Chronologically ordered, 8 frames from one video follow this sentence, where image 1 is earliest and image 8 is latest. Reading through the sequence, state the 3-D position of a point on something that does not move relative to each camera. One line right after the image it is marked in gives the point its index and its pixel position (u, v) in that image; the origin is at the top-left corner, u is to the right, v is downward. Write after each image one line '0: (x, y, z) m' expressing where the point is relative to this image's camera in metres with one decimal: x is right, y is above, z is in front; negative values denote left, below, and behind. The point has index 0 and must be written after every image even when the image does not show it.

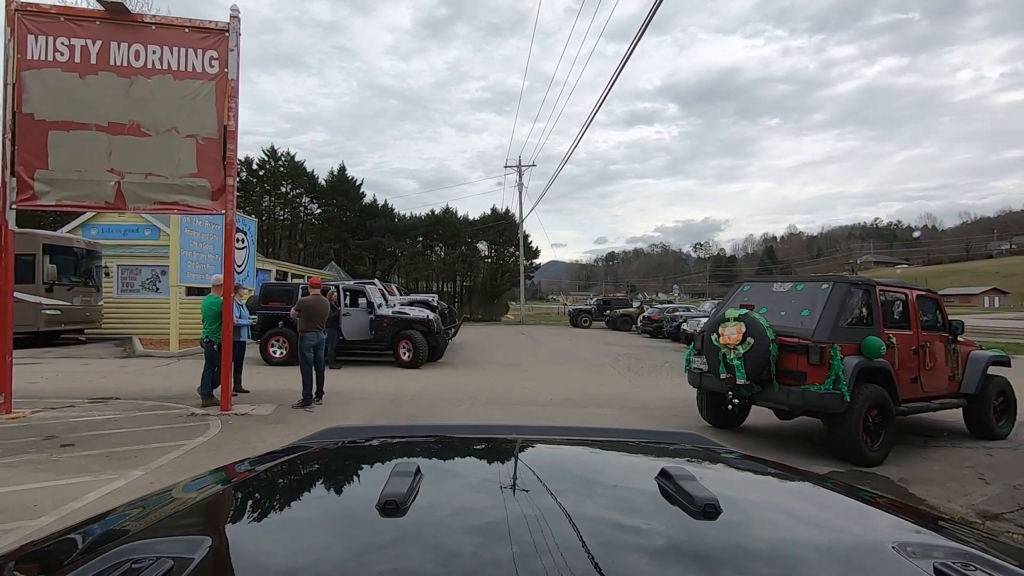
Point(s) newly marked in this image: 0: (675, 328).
0: (+5.9, -1.3, +17.6) m
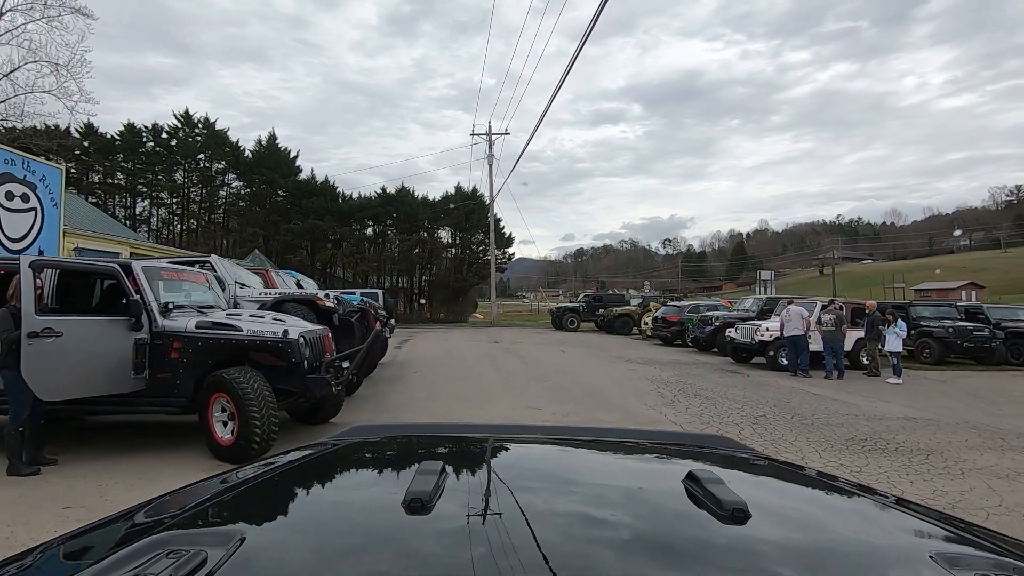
0: (+5.1, -1.1, +16.3) m
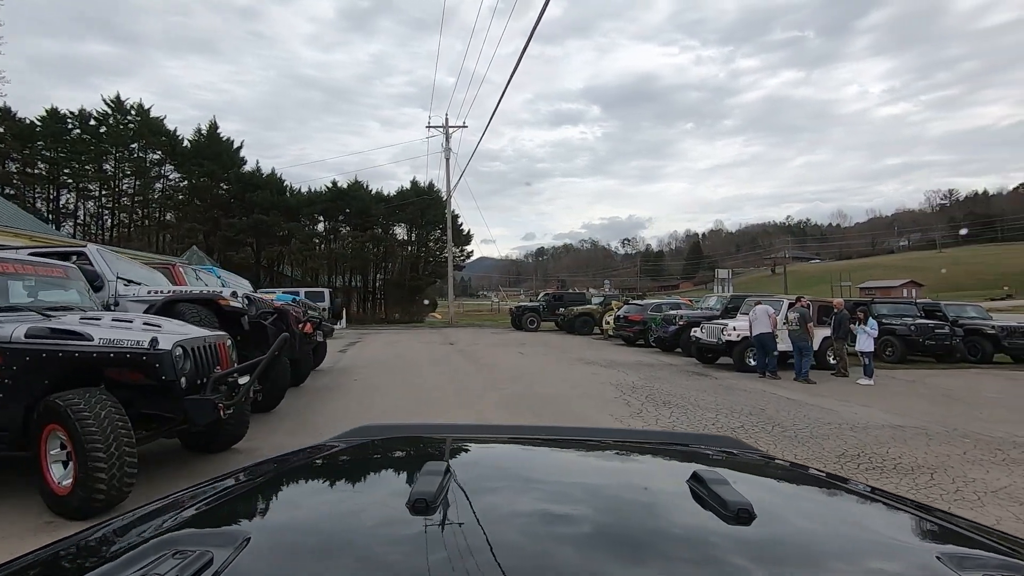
0: (+4.0, -1.1, +16.4) m
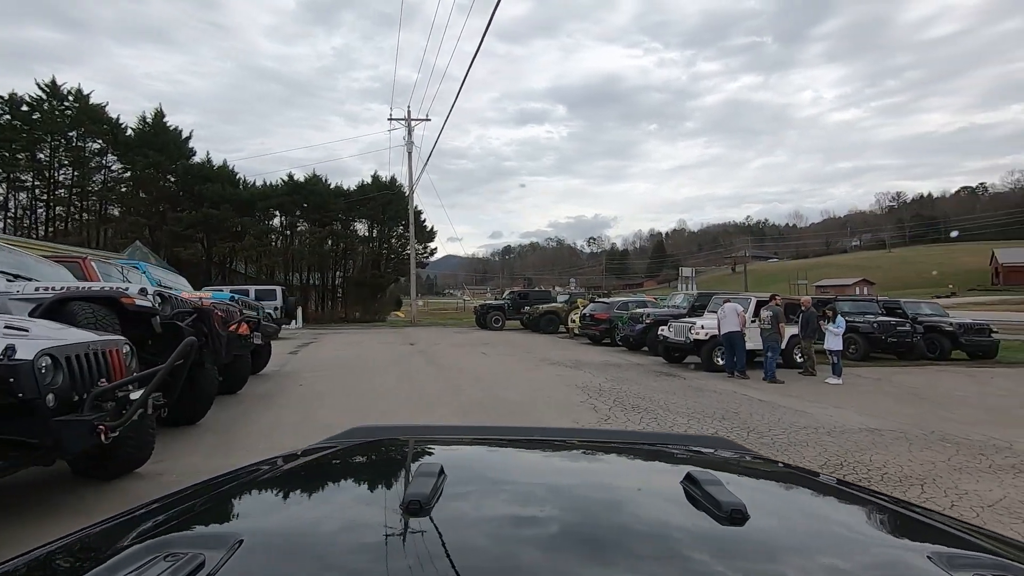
0: (+3.1, -1.1, +16.5) m
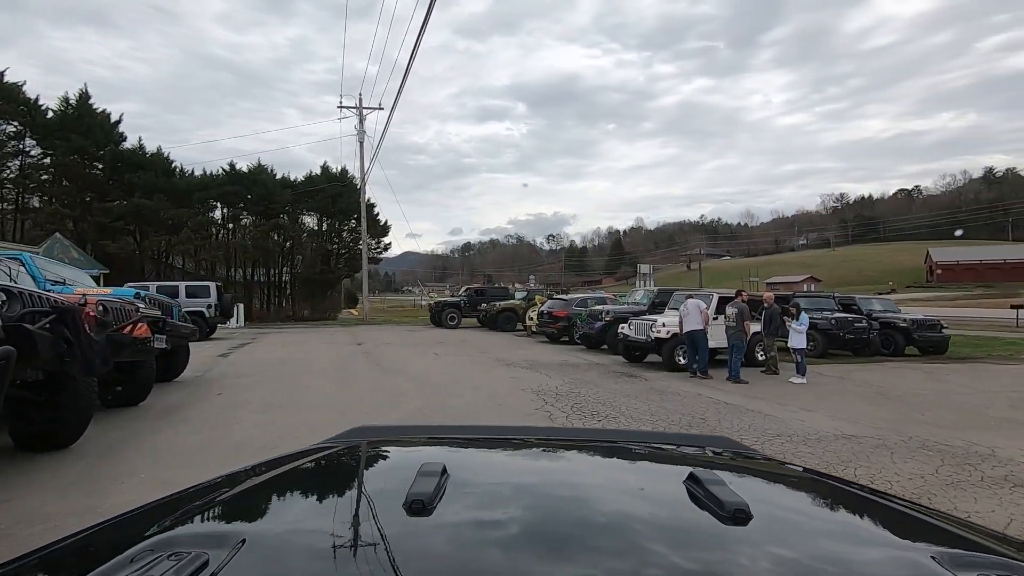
0: (+2.0, -1.0, +16.4) m
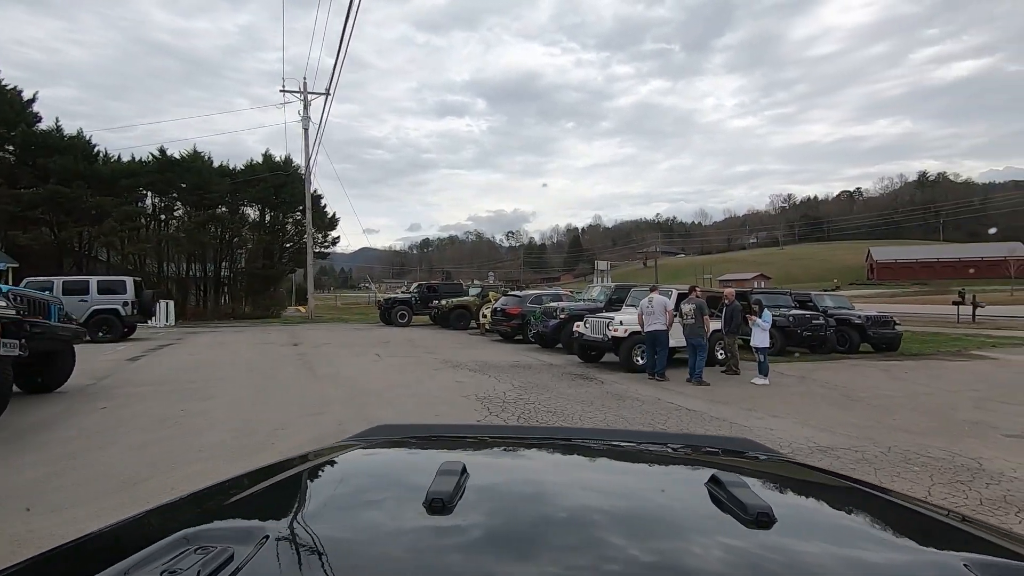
0: (+0.9, -0.9, +16.3) m
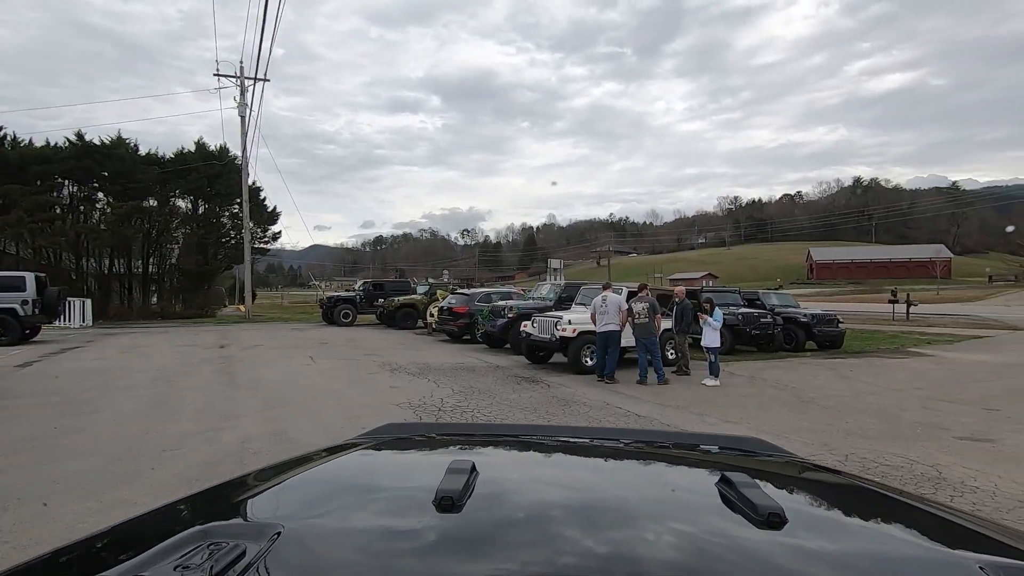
0: (-0.3, -0.8, +16.2) m
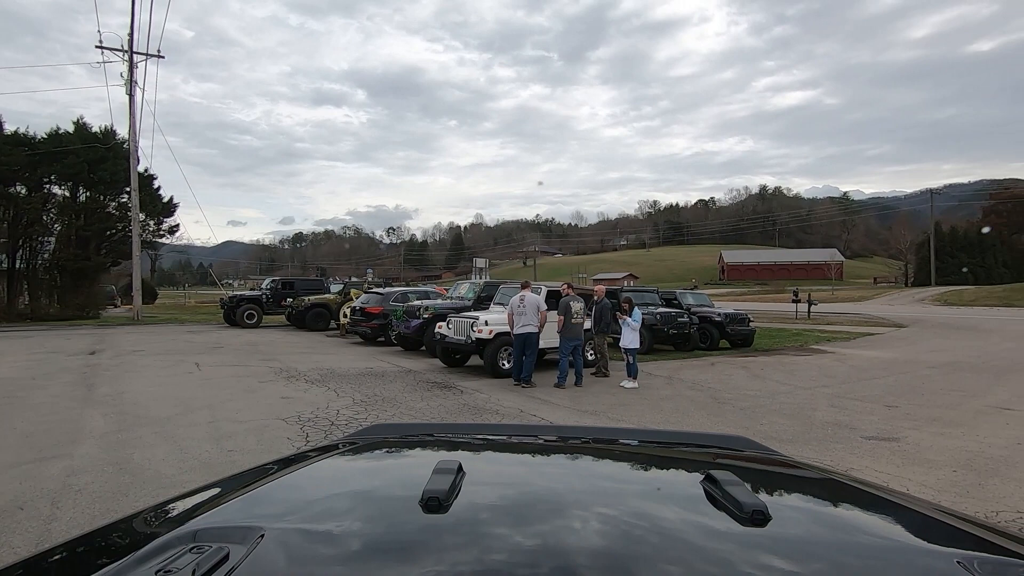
0: (-2.3, -0.8, +15.9) m
